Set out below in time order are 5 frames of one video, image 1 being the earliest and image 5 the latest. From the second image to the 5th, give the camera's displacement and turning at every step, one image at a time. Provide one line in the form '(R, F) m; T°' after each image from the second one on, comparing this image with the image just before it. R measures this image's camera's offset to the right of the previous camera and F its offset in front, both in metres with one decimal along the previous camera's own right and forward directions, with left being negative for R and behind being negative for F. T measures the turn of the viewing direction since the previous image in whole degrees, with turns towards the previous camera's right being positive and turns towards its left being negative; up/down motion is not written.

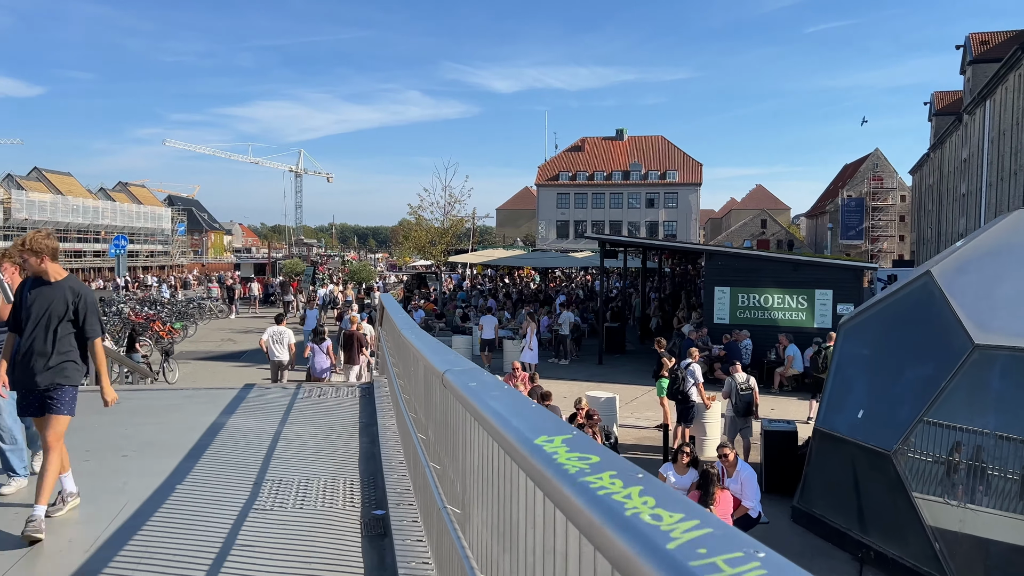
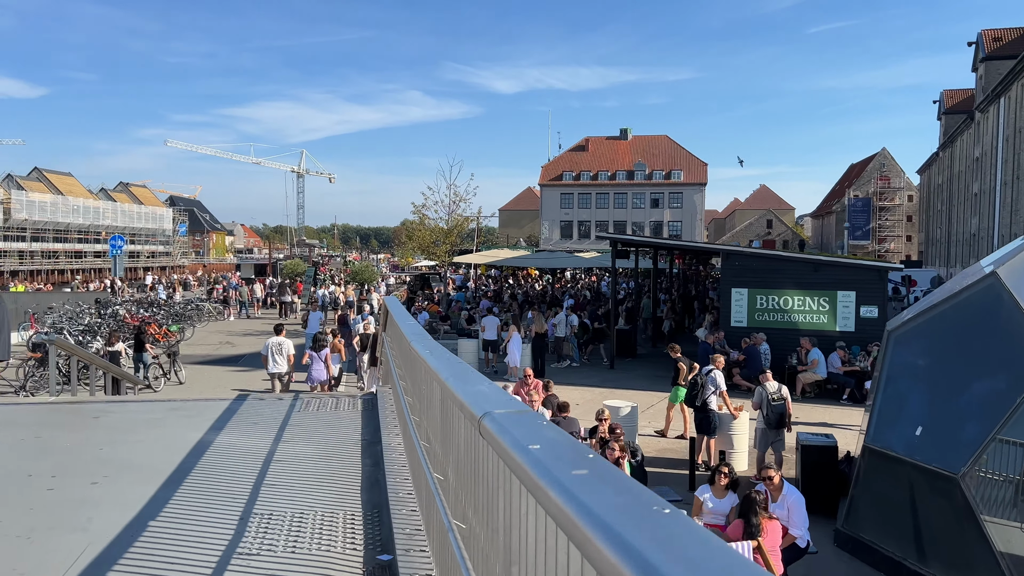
(-0.1, +0.6) m; 0°
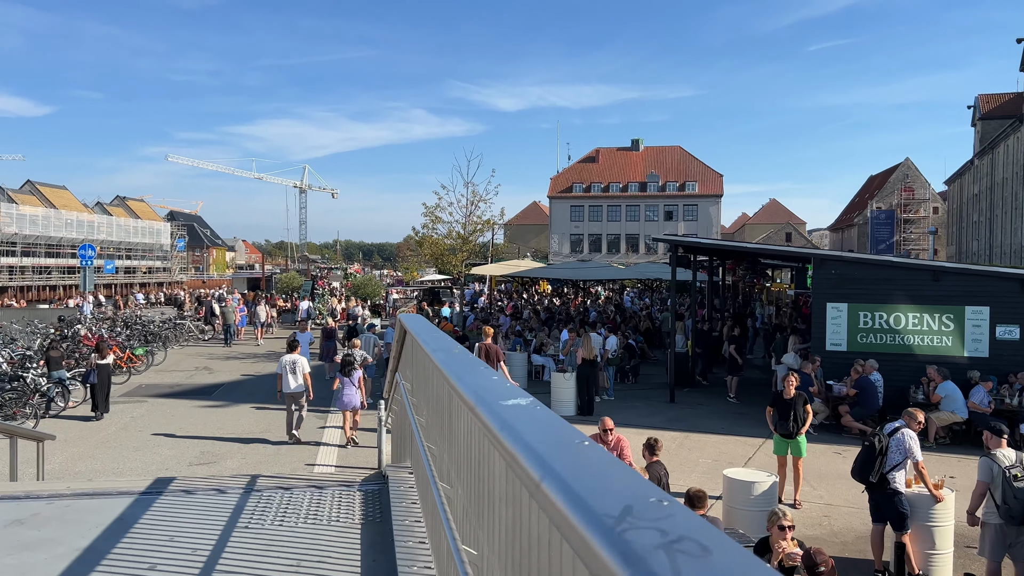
(-0.7, +3.1) m; 0°
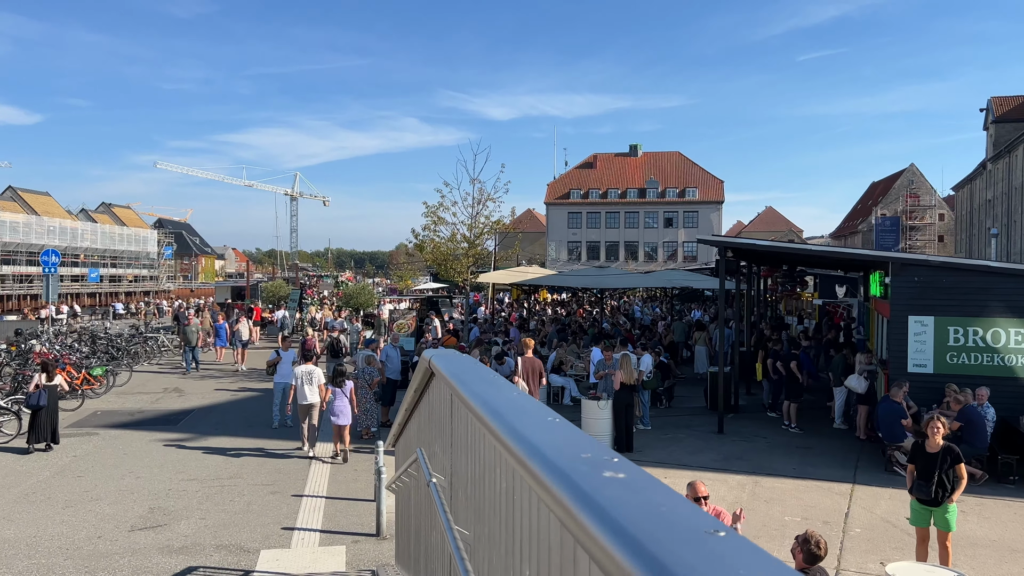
(-0.5, +2.1) m; +1°
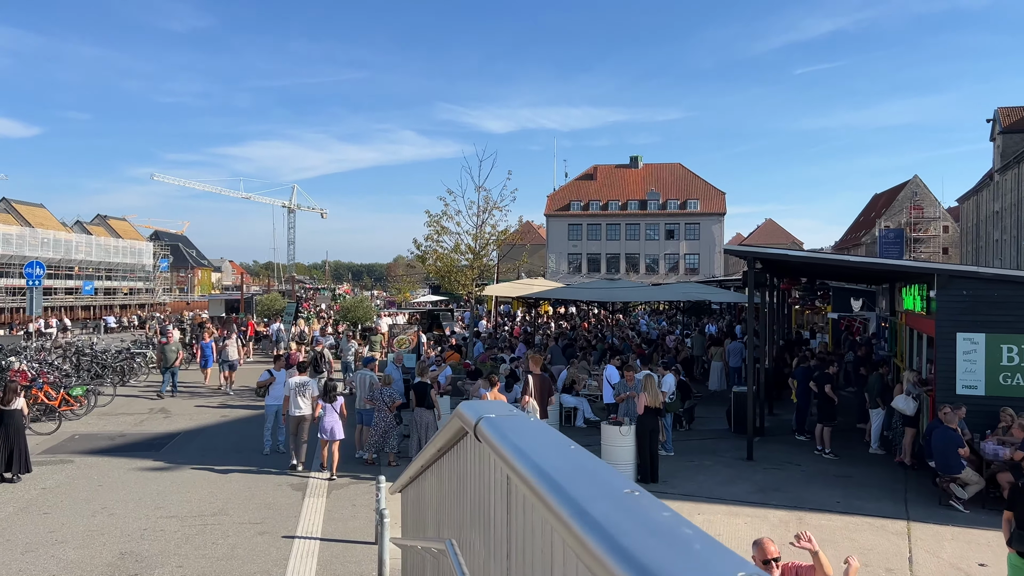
(-0.2, +0.9) m; 0°
